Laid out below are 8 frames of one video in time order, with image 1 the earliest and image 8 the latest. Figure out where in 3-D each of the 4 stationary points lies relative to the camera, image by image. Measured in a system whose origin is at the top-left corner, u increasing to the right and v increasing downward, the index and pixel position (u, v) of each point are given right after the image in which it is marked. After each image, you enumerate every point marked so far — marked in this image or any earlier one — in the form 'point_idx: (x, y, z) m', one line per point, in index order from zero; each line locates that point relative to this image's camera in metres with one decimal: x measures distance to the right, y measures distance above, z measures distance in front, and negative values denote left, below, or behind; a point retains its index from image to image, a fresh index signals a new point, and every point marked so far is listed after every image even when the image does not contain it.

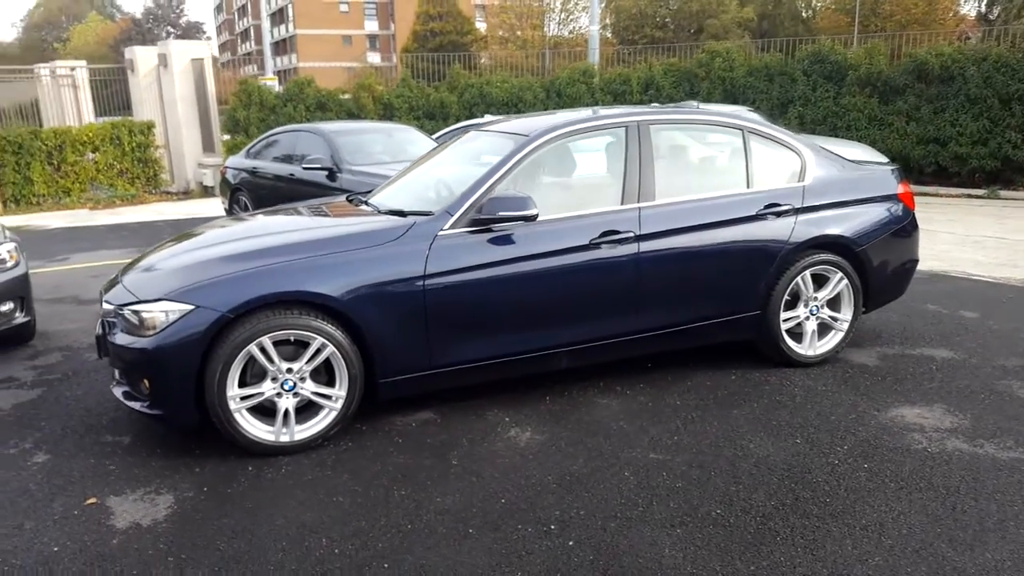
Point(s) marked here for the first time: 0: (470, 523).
0: (-0.2, -1.0, +3.1) m
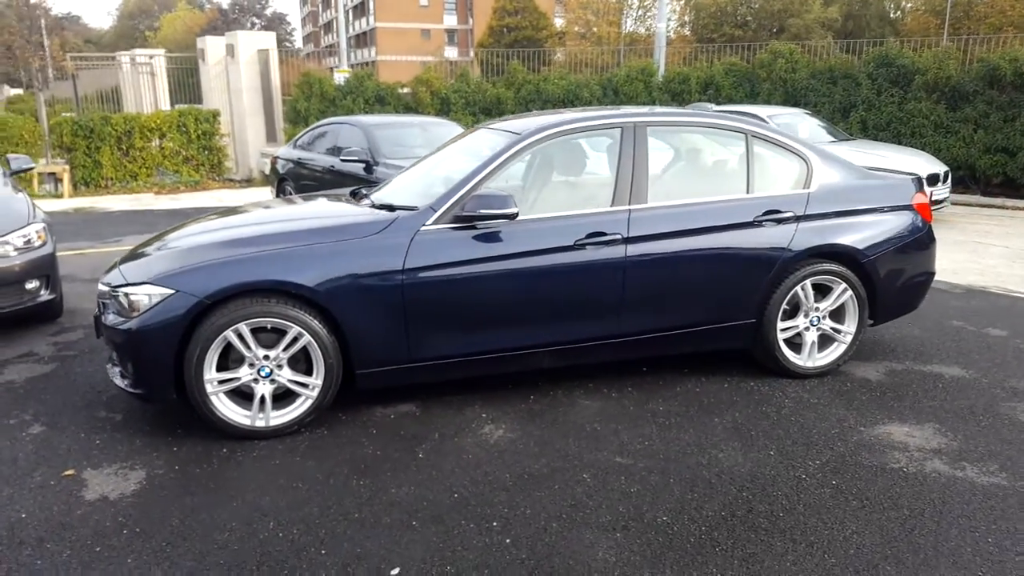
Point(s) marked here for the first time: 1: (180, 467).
0: (-0.4, -1.0, +3.2) m
1: (-1.6, -0.9, +3.6) m
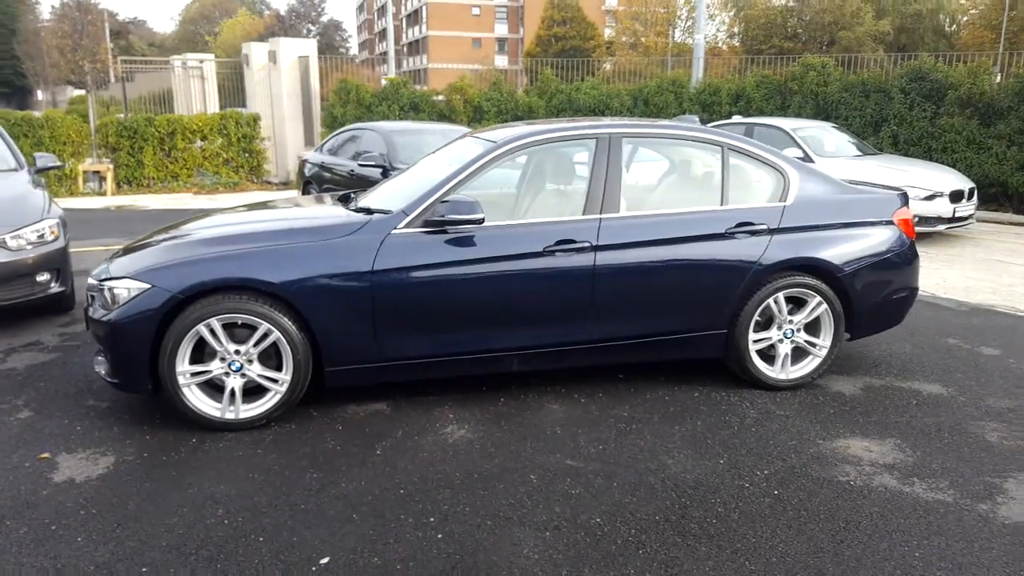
0: (-0.7, -1.0, +3.3) m
1: (-1.8, -0.8, +3.8) m
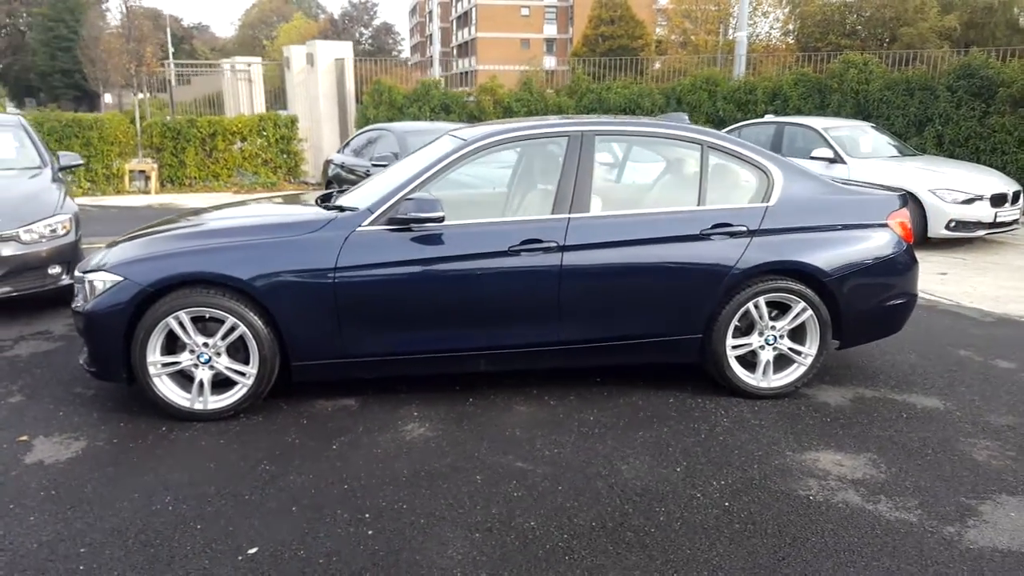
0: (-0.9, -0.9, +3.3) m
1: (-2.1, -0.8, +3.9) m
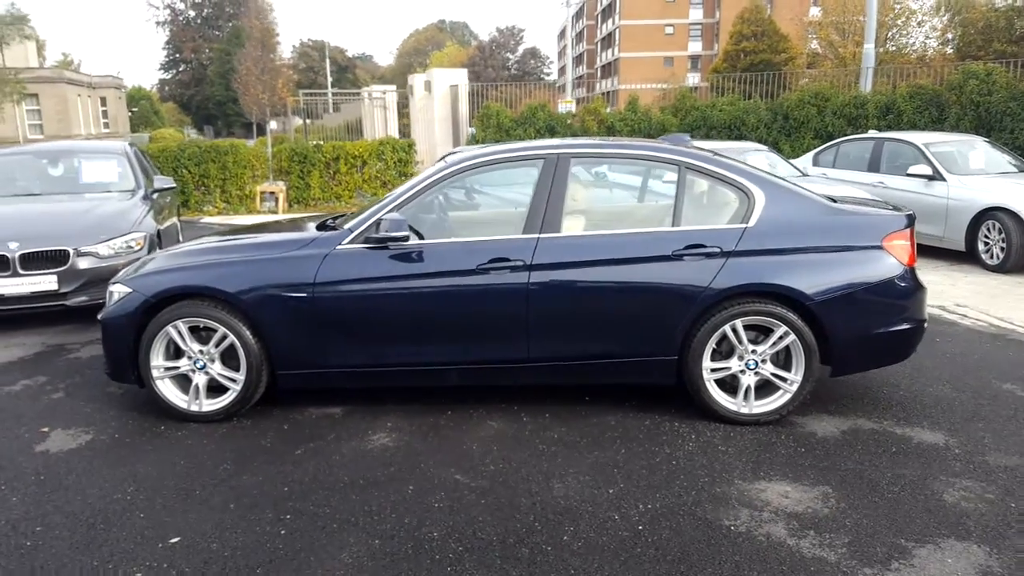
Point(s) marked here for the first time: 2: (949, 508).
0: (-1.3, -1.0, +3.6) m
1: (-2.3, -0.9, +4.4) m
2: (+2.0, -1.0, +3.4) m
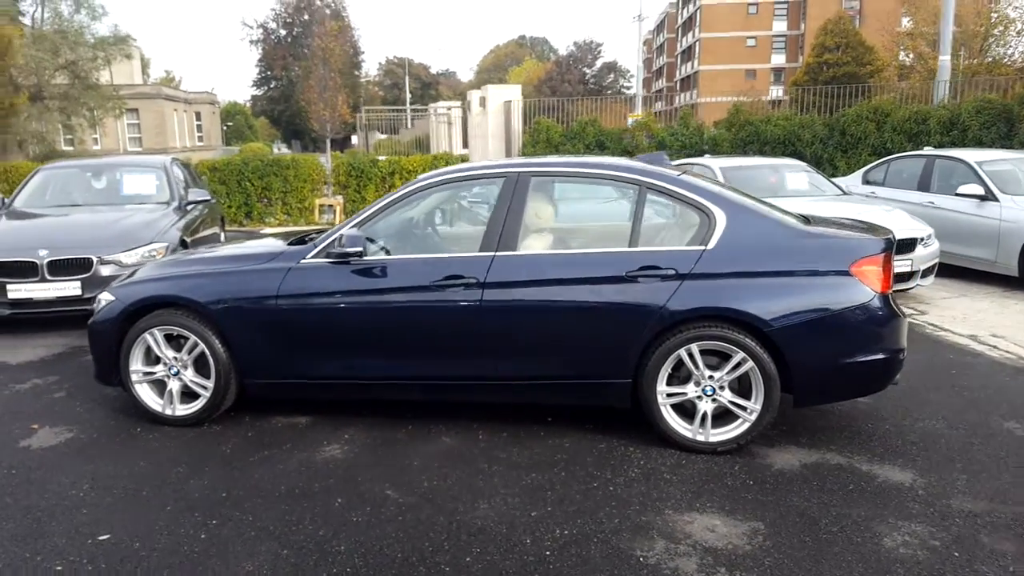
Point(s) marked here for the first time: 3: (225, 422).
0: (-1.7, -1.1, +3.7) m
1: (-2.5, -0.9, +4.6) m
2: (+1.6, -1.1, +3.2) m
3: (-1.8, -0.8, +4.8) m
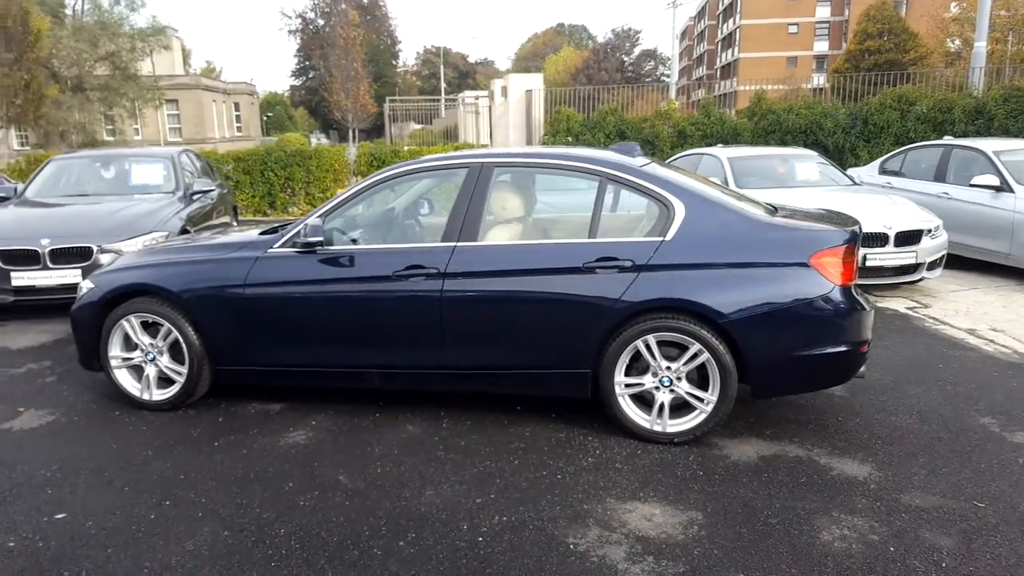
0: (-1.9, -1.0, +3.9) m
1: (-2.8, -0.8, +4.8) m
2: (+1.3, -1.1, +3.2) m
3: (-2.0, -0.8, +5.0) m
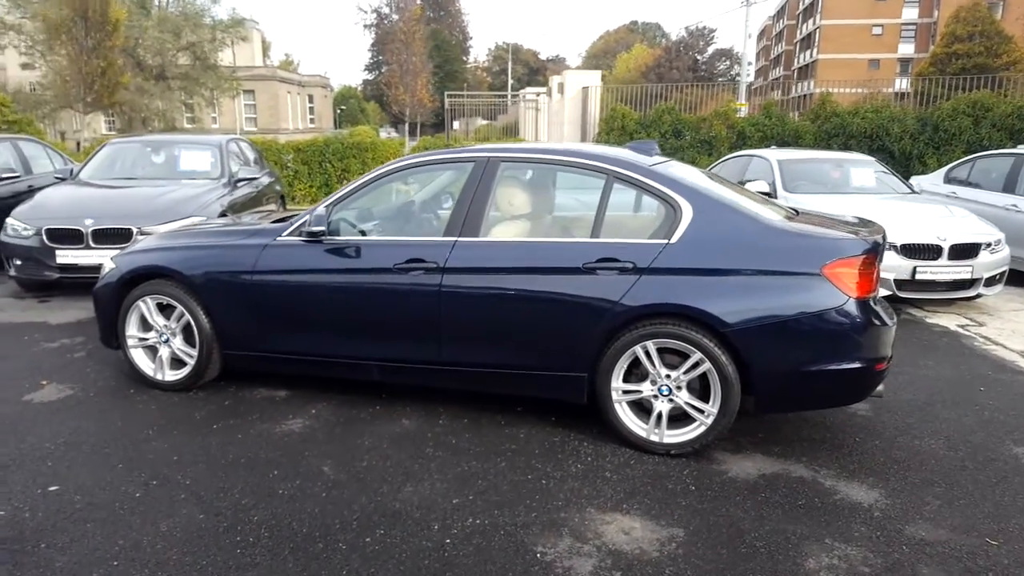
0: (-2.0, -0.9, +4.0) m
1: (-2.7, -0.7, +4.9) m
2: (+1.1, -1.1, +3.0) m
3: (-2.0, -0.7, +5.0) m
